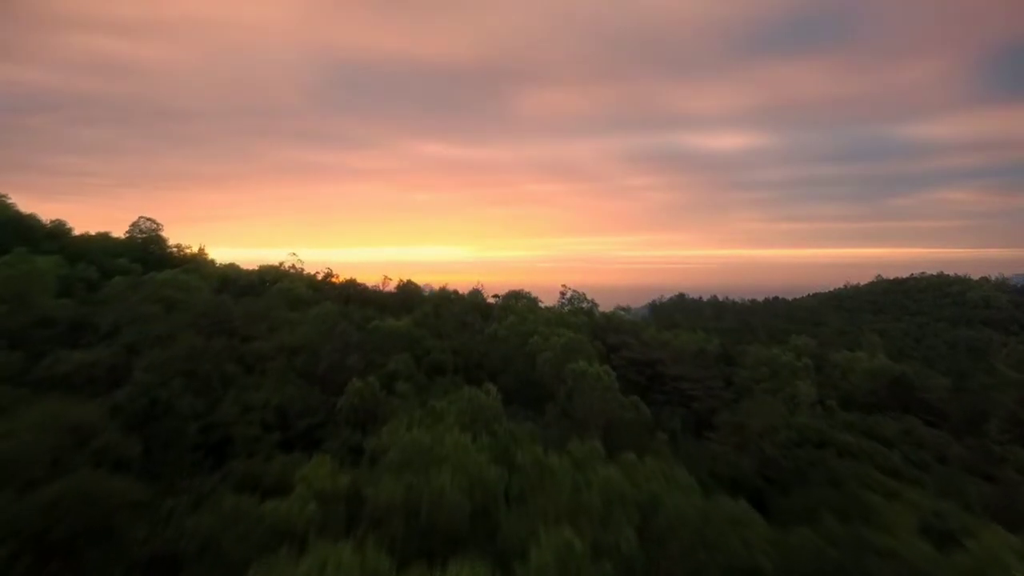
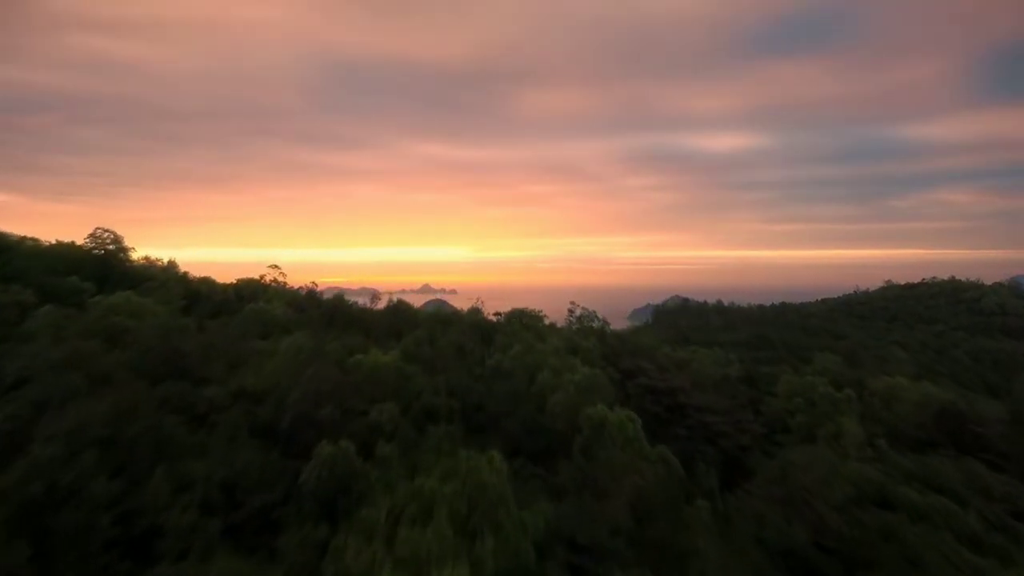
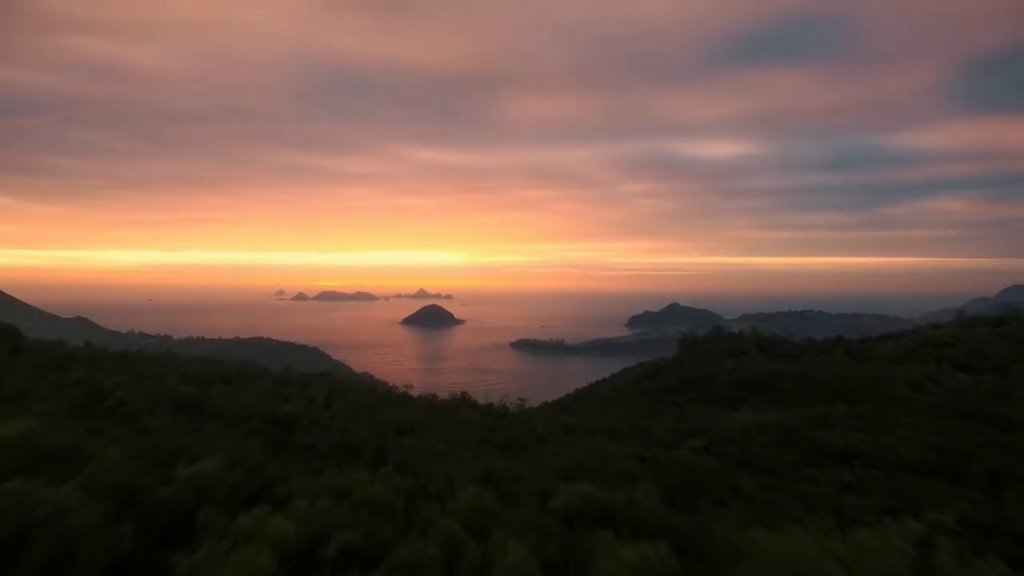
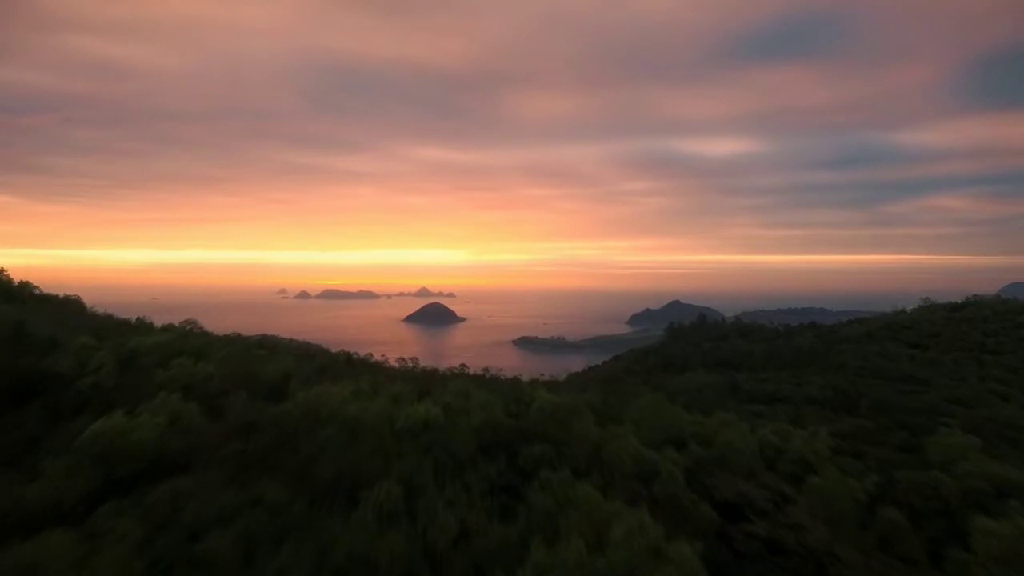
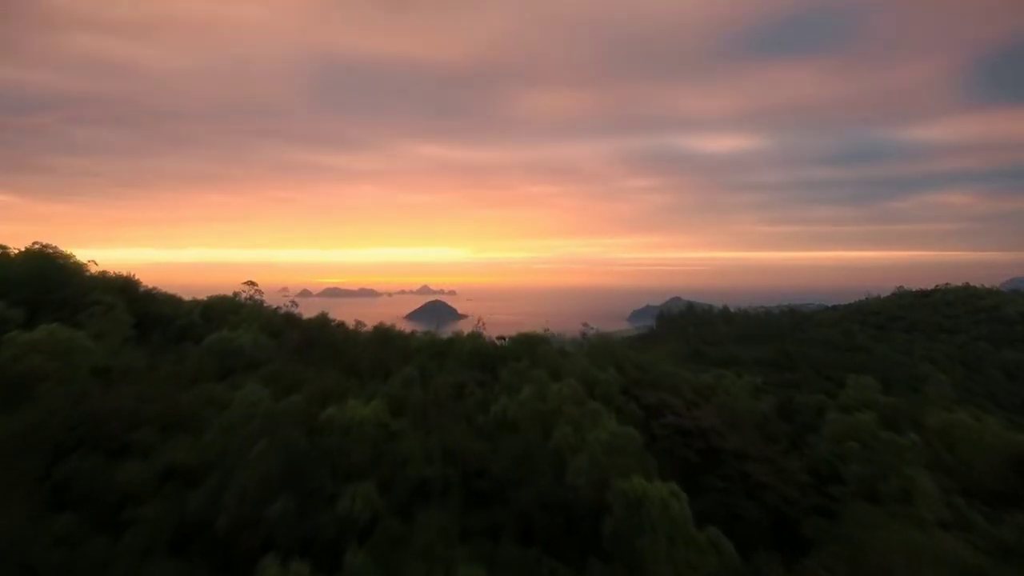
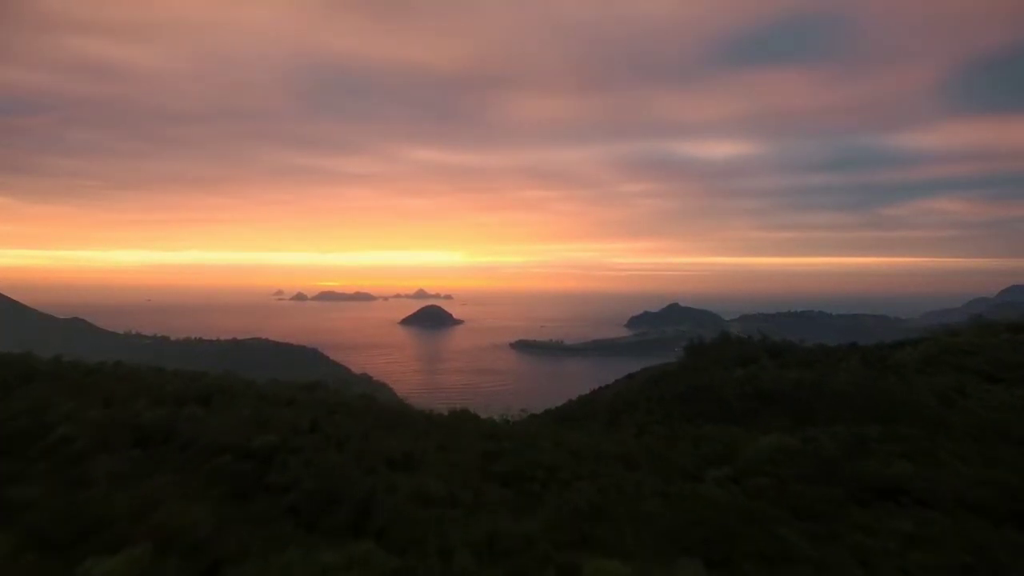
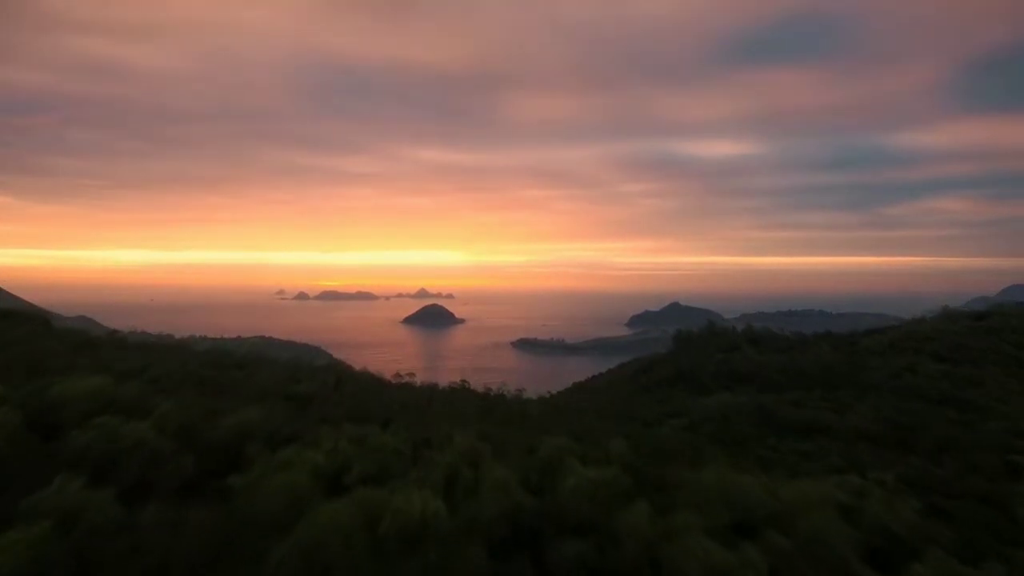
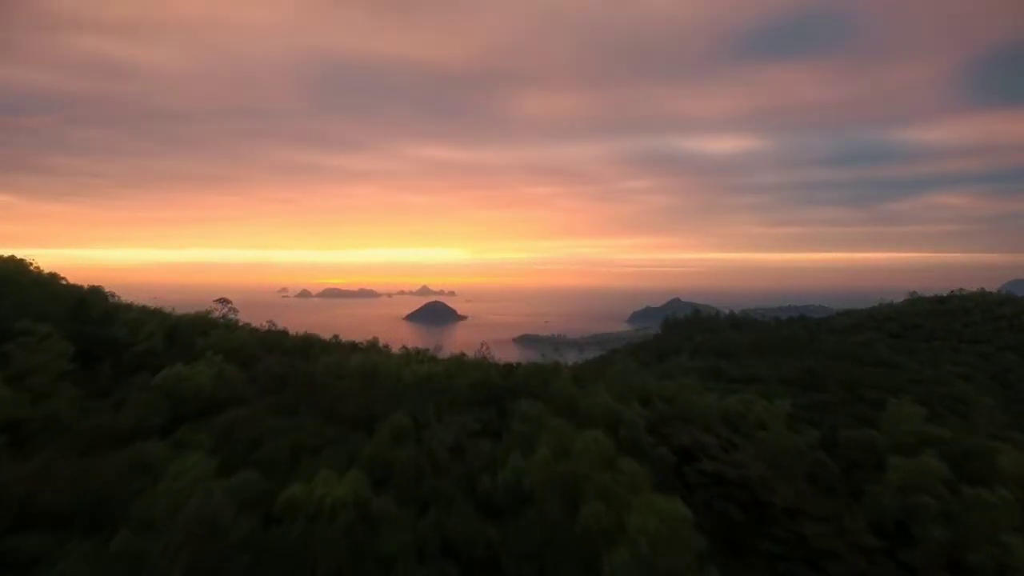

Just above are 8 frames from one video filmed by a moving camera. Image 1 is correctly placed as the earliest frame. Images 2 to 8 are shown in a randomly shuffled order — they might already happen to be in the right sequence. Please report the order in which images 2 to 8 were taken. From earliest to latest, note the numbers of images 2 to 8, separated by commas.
2, 5, 8, 4, 7, 3, 6
